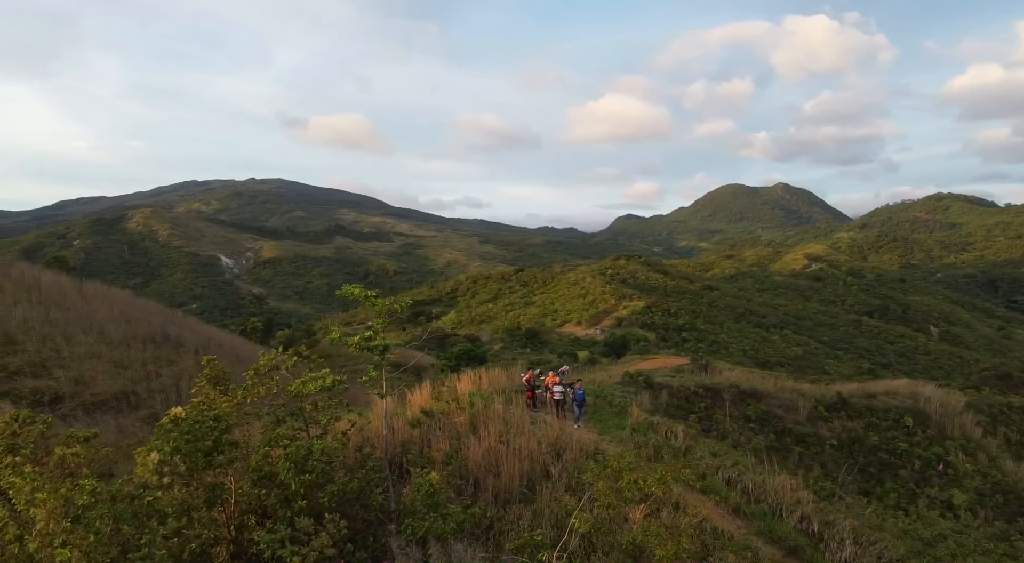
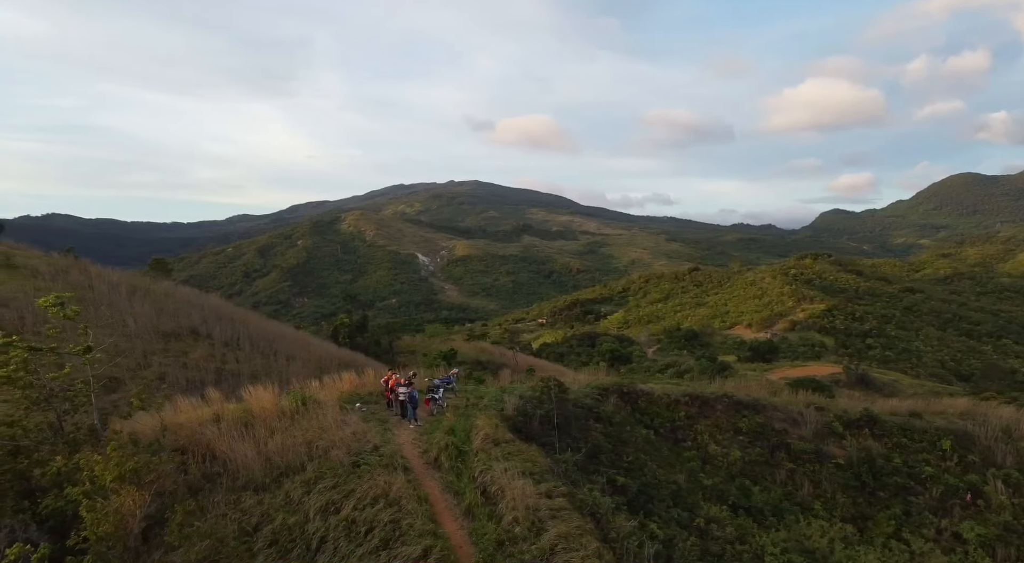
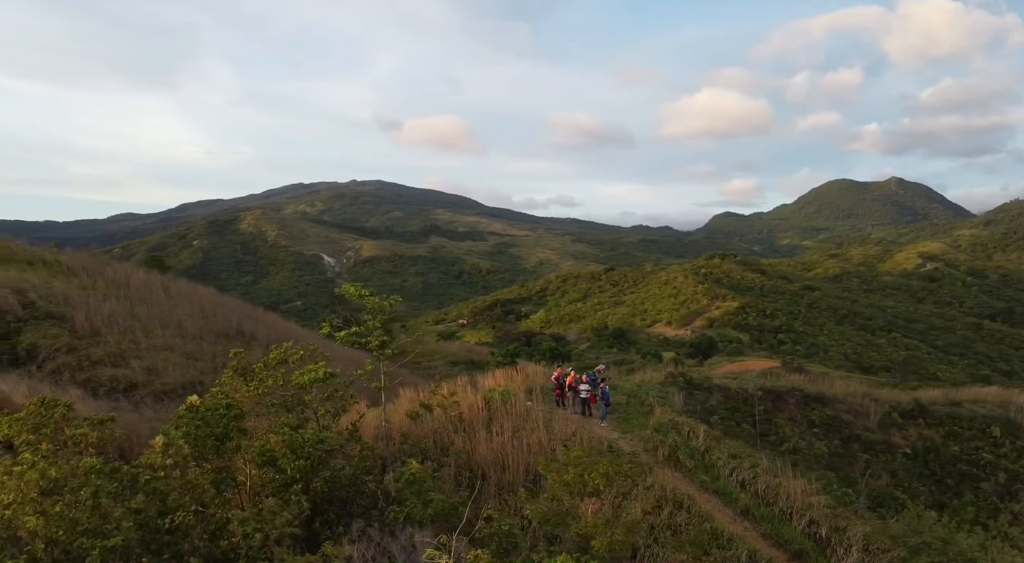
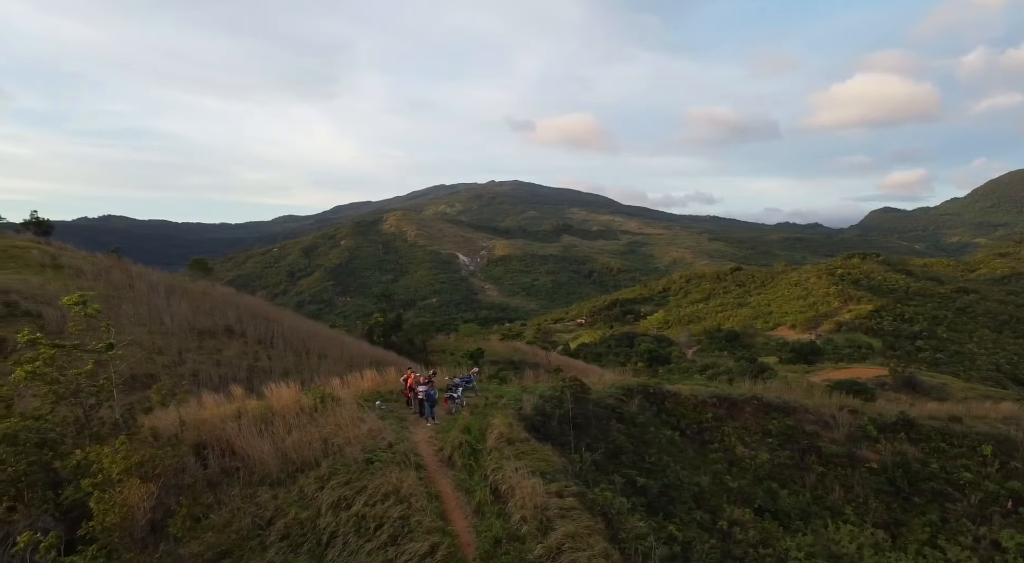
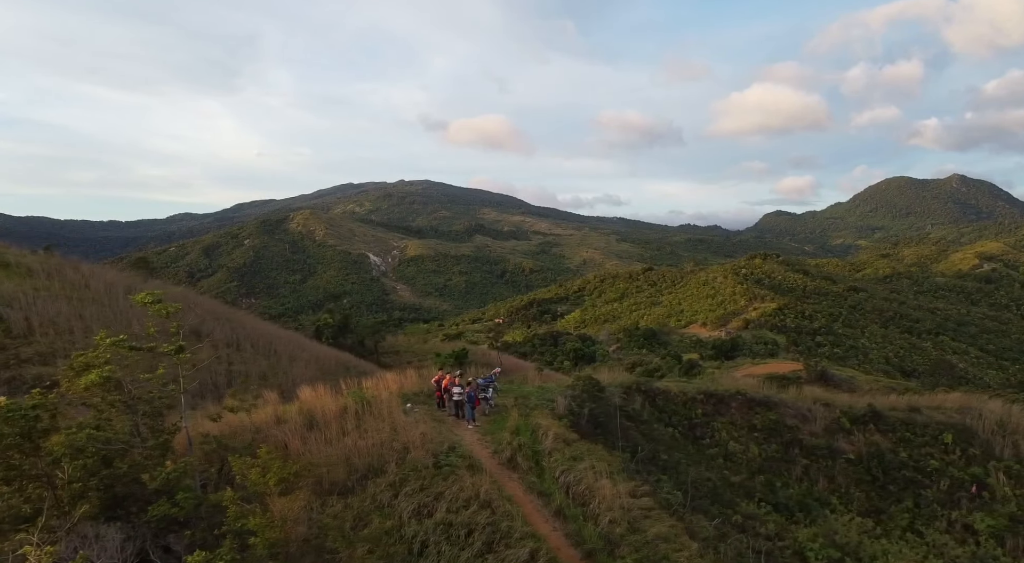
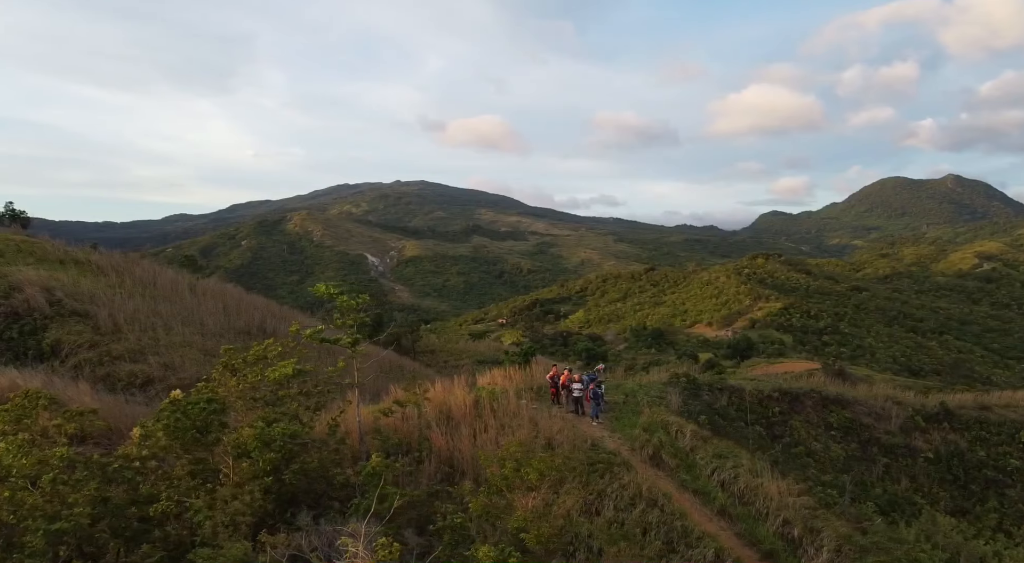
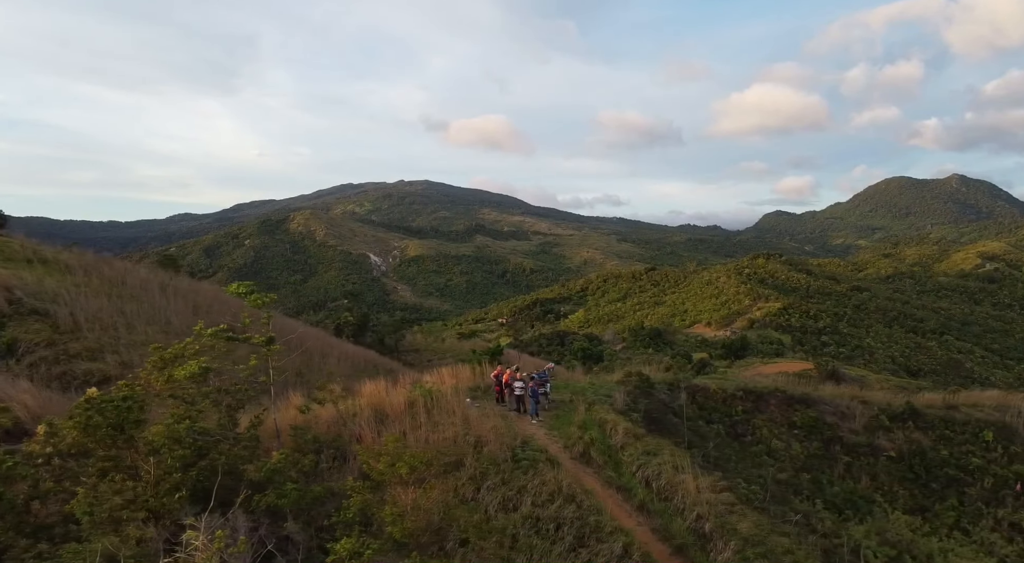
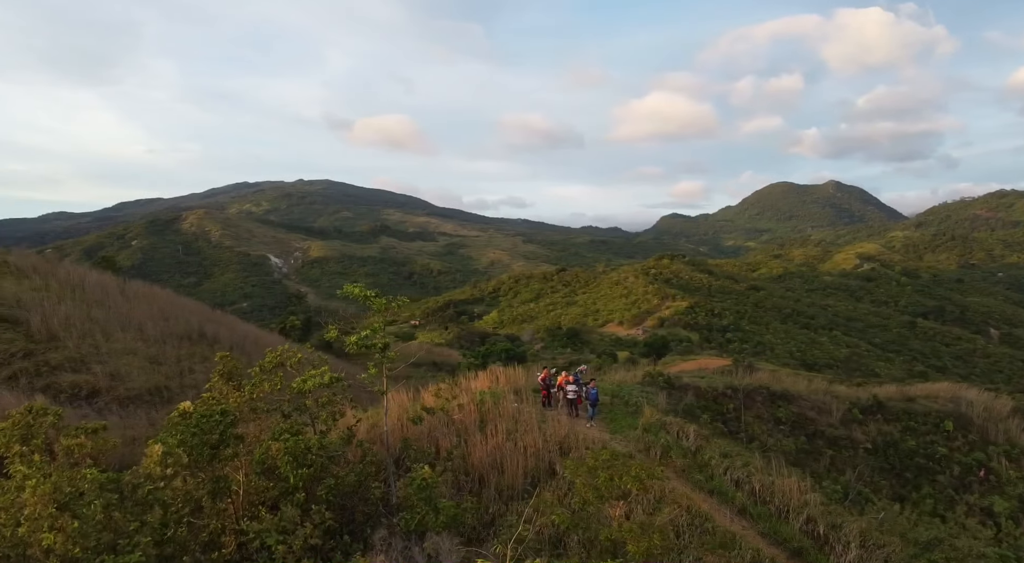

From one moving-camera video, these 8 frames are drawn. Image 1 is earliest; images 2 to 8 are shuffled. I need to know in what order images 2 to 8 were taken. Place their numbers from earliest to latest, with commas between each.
8, 3, 6, 7, 5, 2, 4
